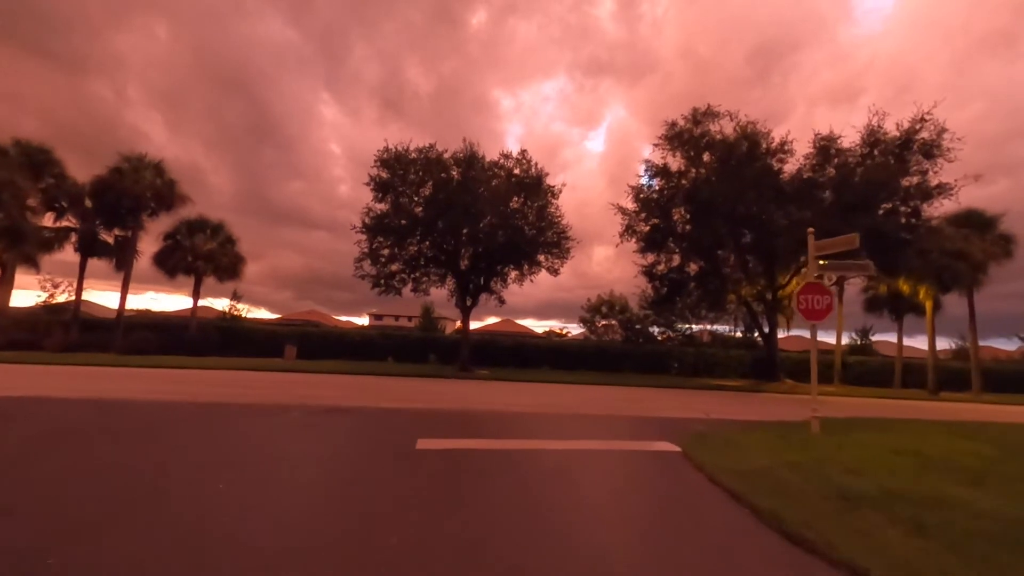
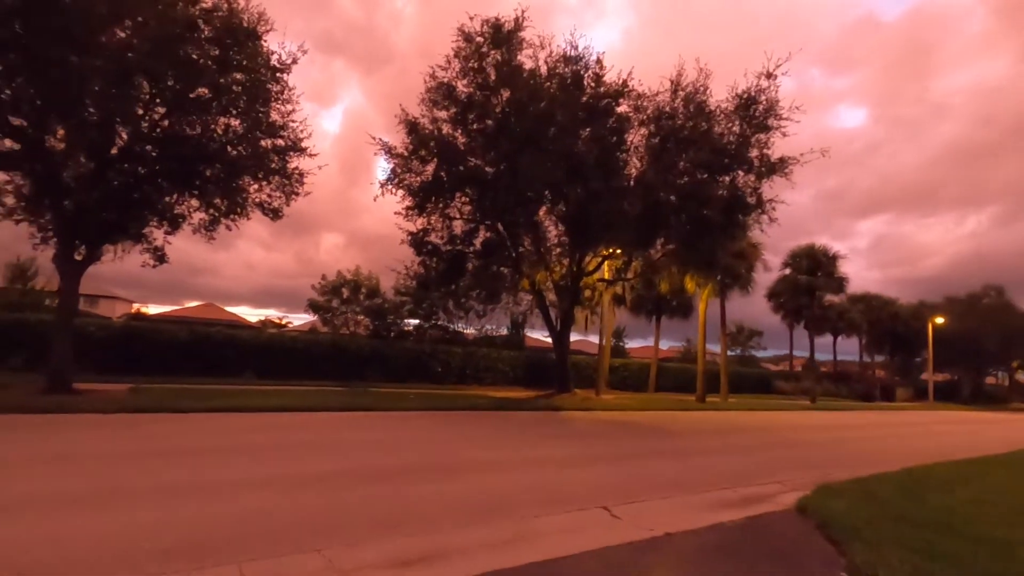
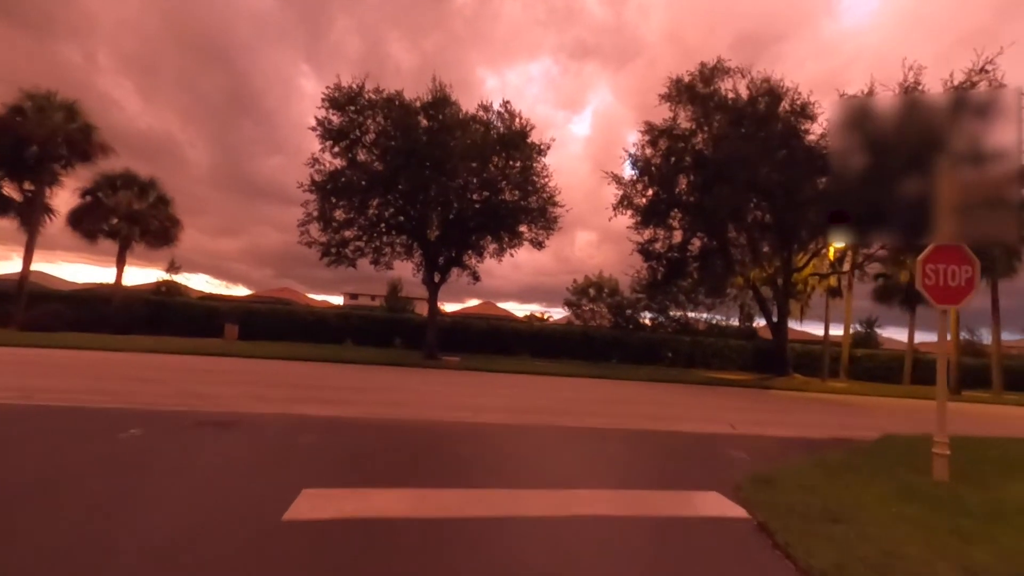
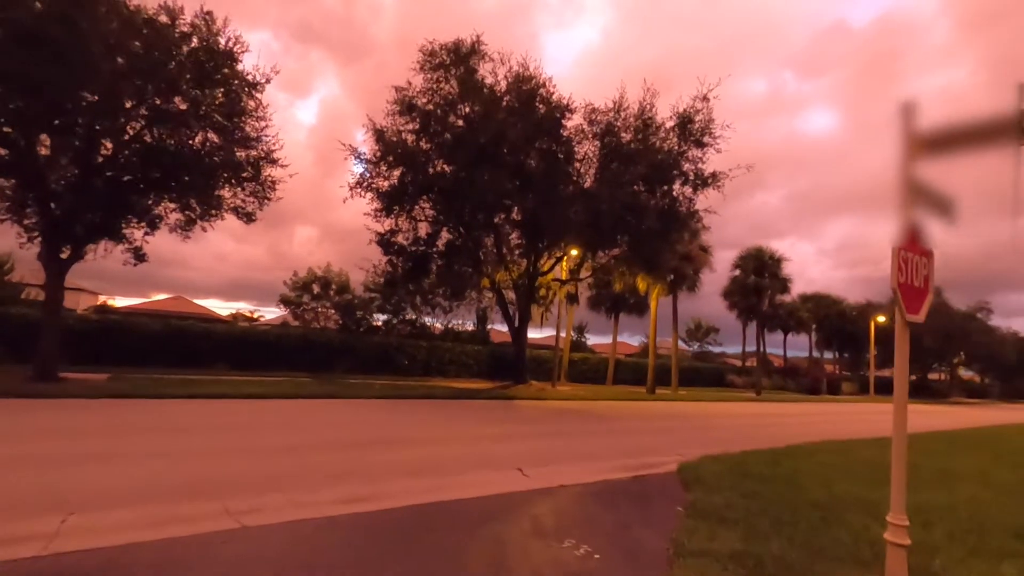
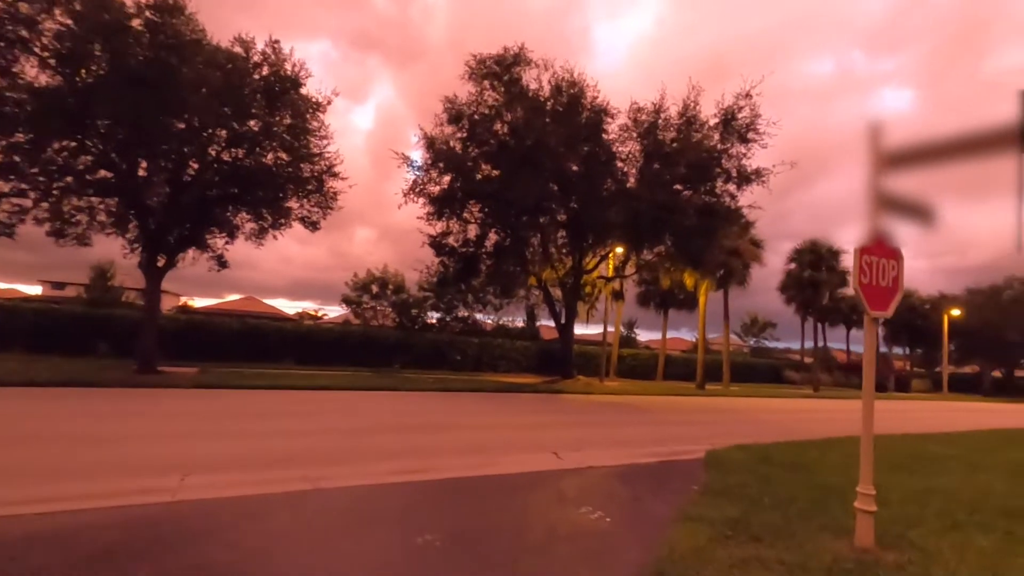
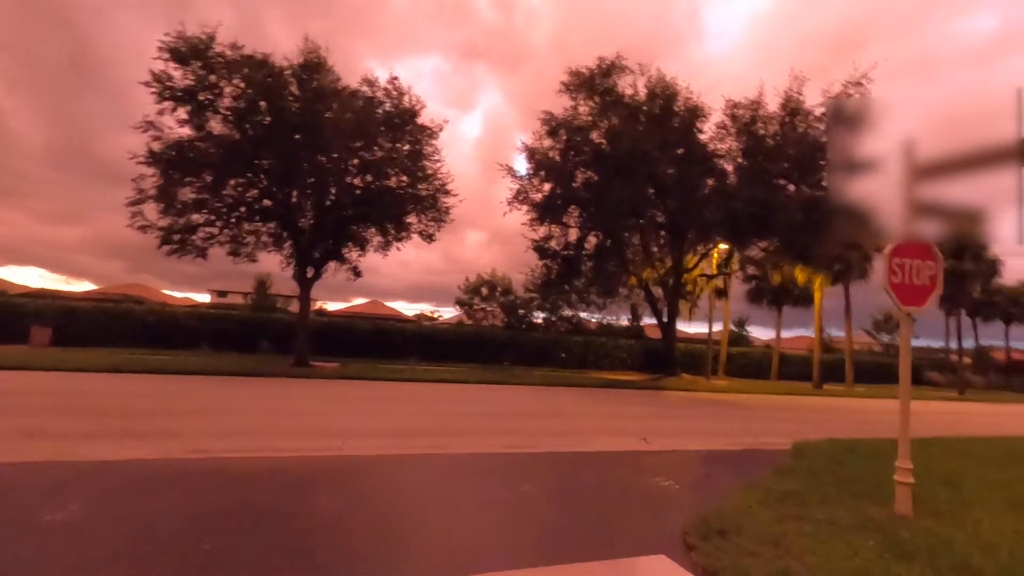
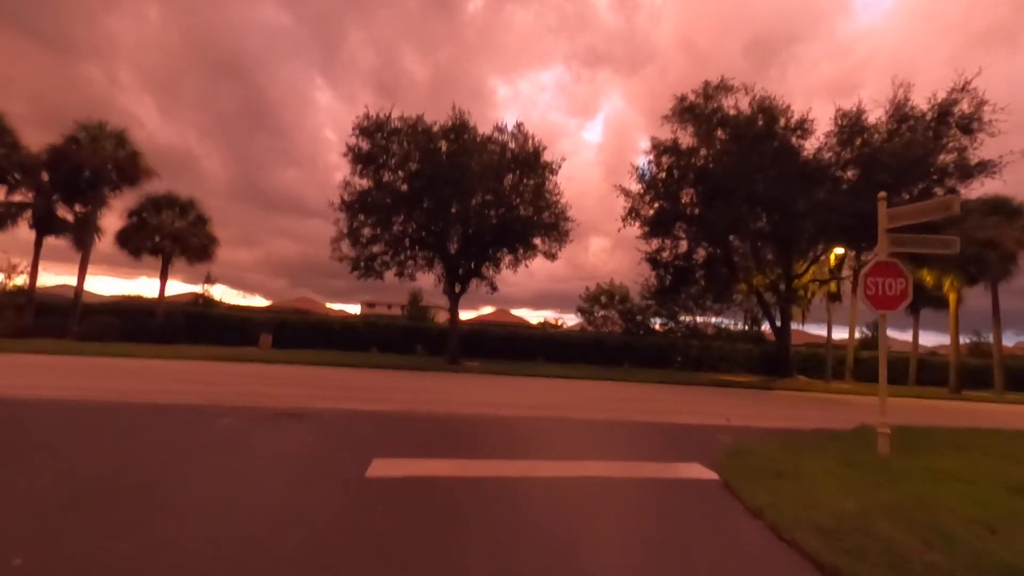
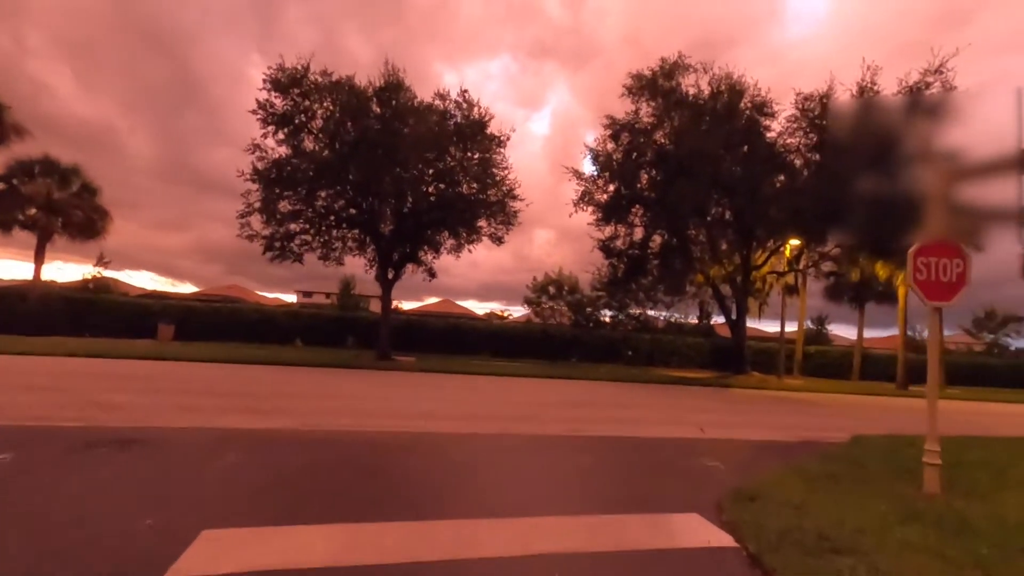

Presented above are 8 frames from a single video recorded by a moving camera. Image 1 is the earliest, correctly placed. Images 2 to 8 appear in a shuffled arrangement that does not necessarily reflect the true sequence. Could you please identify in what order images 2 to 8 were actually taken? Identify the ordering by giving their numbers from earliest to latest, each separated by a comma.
7, 3, 8, 6, 5, 4, 2
